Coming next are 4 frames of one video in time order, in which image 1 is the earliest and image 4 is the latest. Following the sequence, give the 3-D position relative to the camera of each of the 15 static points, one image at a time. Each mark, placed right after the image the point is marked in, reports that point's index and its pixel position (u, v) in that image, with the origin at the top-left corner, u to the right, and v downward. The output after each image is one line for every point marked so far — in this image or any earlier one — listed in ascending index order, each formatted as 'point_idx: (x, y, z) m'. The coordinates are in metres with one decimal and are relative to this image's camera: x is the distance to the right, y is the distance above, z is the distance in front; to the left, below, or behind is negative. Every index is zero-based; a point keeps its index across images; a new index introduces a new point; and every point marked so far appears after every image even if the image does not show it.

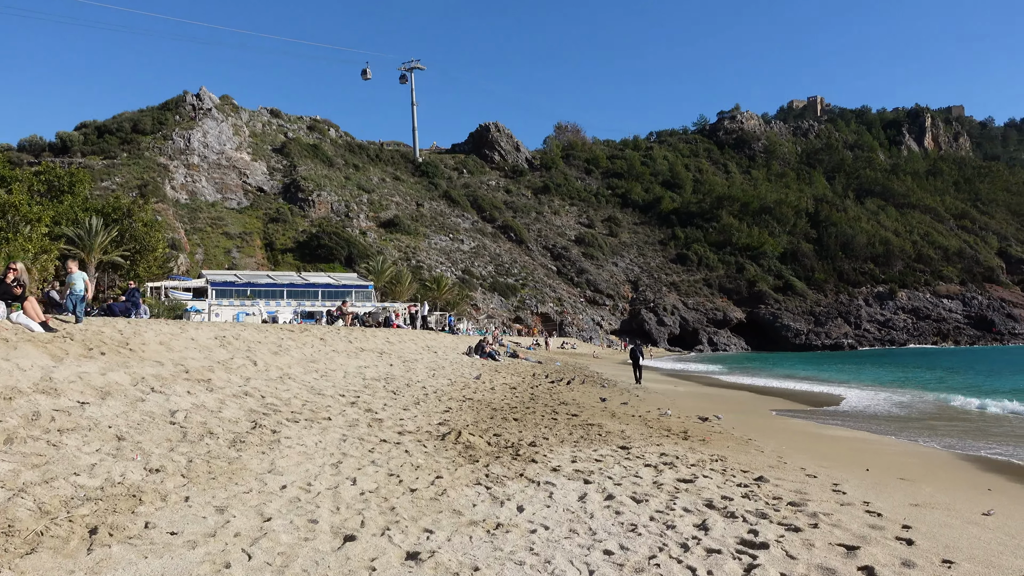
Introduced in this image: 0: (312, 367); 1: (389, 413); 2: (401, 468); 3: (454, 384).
0: (-2.6, -1.0, +10.2) m
1: (-1.2, -1.2, +7.6) m
2: (-0.7, -1.2, +5.1) m
3: (-0.9, -1.5, +12.2) m
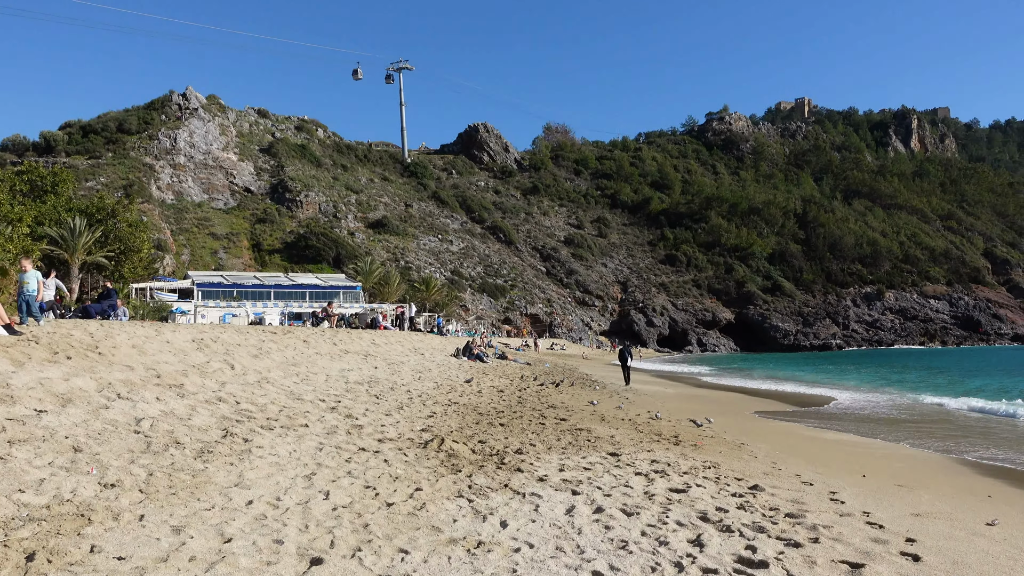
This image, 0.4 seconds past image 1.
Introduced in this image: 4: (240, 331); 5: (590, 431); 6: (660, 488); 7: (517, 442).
0: (-2.8, -1.1, +9.9) m
1: (-1.3, -1.2, +7.3) m
2: (-0.8, -1.2, +4.8) m
3: (-1.1, -1.5, +11.9) m
4: (-4.4, -0.7, +12.6) m
5: (+0.8, -1.6, +8.6) m
6: (+1.0, -1.4, +5.4) m
7: (0.0, -1.4, +7.0) m
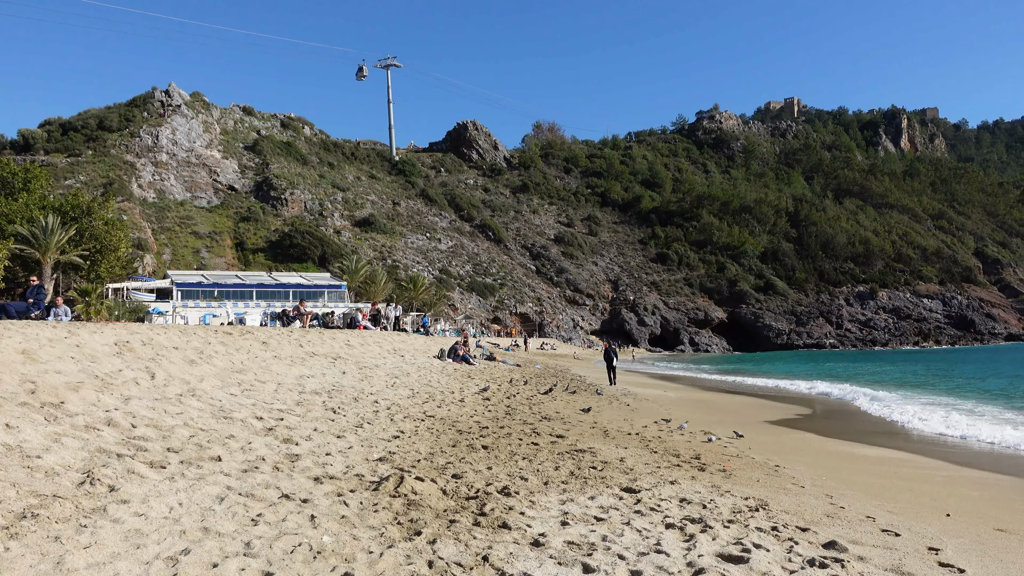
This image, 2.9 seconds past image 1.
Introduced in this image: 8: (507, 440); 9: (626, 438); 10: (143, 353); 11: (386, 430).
0: (-2.9, -1.0, +8.3) m
1: (-1.4, -1.1, +5.6) m
2: (-0.9, -1.1, +3.2) m
3: (-1.3, -1.4, +10.2) m
4: (-4.5, -0.6, +10.9) m
5: (+0.7, -1.5, +6.9) m
6: (+0.9, -1.3, +3.8) m
7: (-0.1, -1.3, +5.3) m
8: (0.0, -1.4, +7.1) m
9: (+1.2, -1.6, +8.5) m
10: (-3.9, -0.7, +8.2) m
11: (-1.1, -1.2, +6.9) m
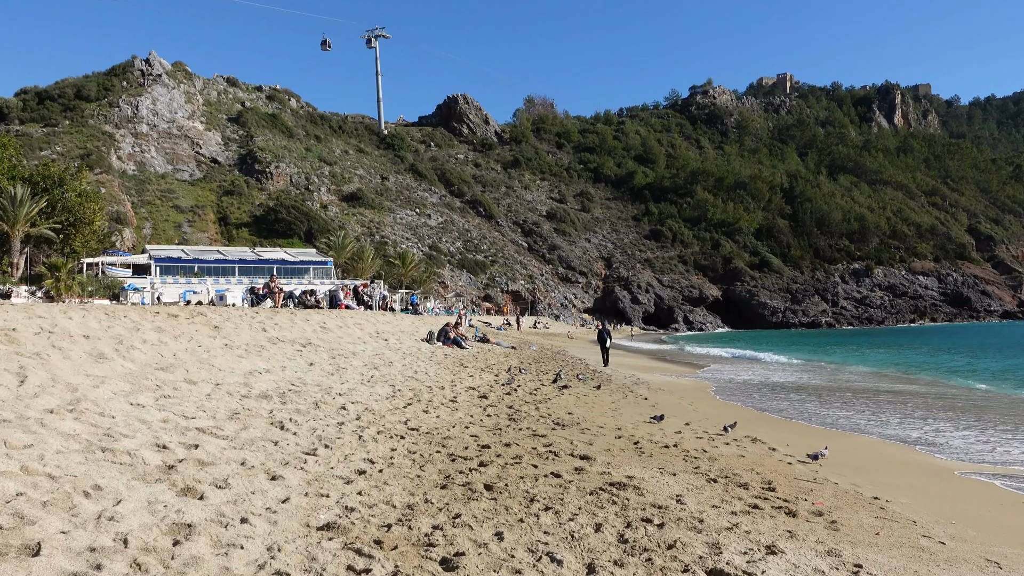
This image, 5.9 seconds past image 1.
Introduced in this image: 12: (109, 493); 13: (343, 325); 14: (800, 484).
0: (-2.9, -0.7, +6.3) m
1: (-1.3, -1.0, +3.6) m
2: (-0.8, -1.0, +1.2) m
3: (-1.2, -1.1, +8.3) m
4: (-4.5, -0.3, +8.8) m
5: (+0.8, -1.3, +5.0) m
6: (+1.1, -1.2, +1.8) m
7: (0.0, -1.1, +3.4) m
8: (0.0, -1.2, +5.2) m
9: (+1.3, -1.4, +6.6) m
10: (-3.8, -0.5, +6.2) m
11: (-1.0, -1.1, +4.9) m
12: (-1.8, -0.9, +3.5) m
13: (-3.4, -0.7, +15.7) m
14: (+2.2, -1.5, +5.9) m
